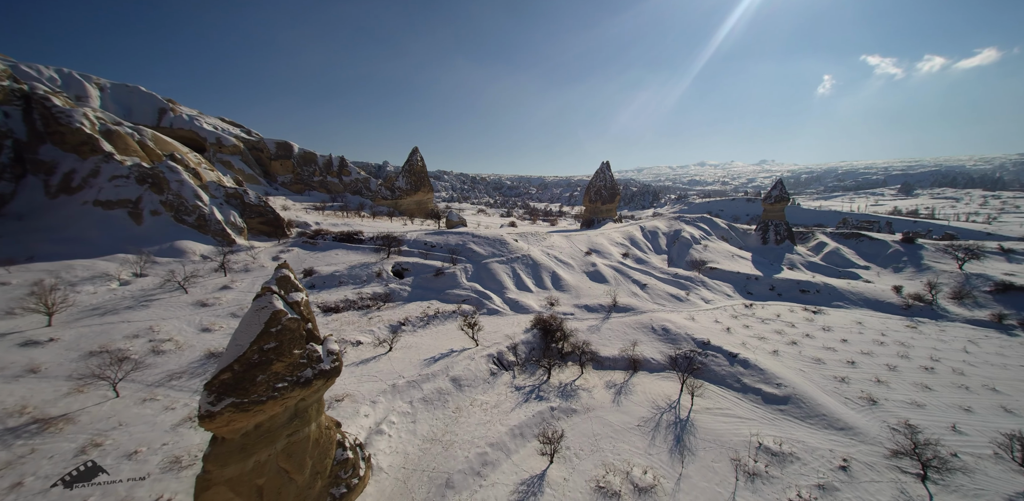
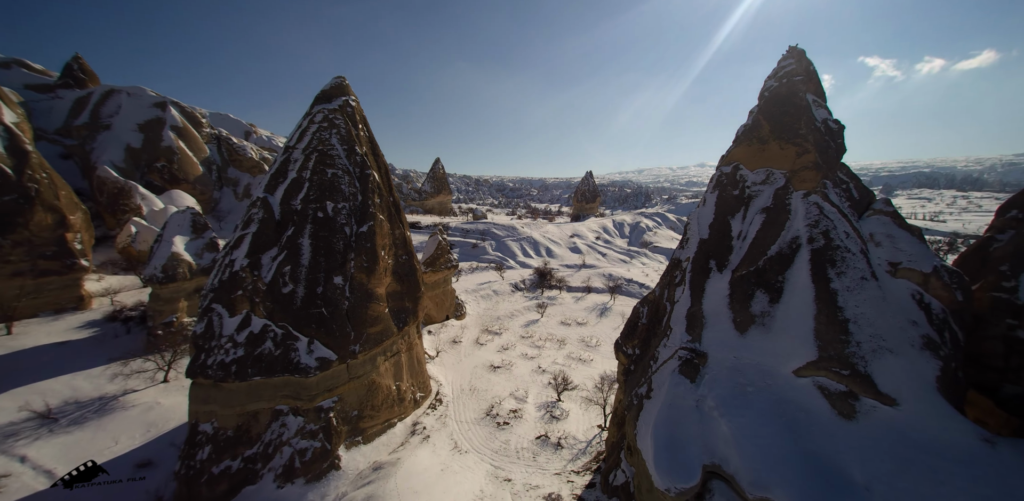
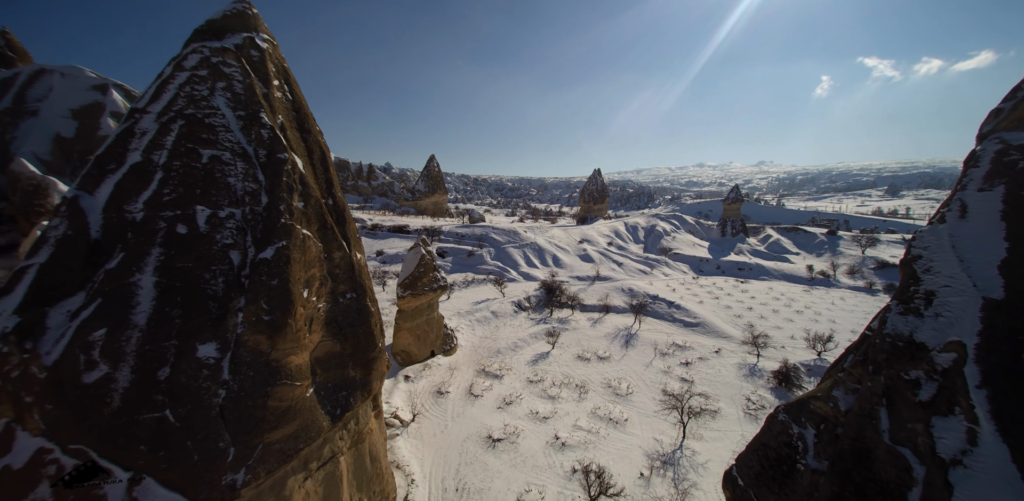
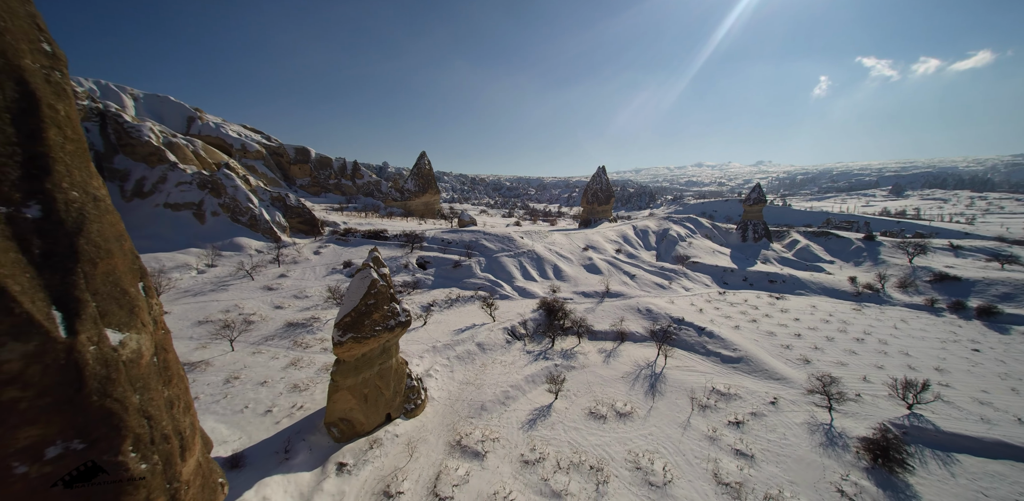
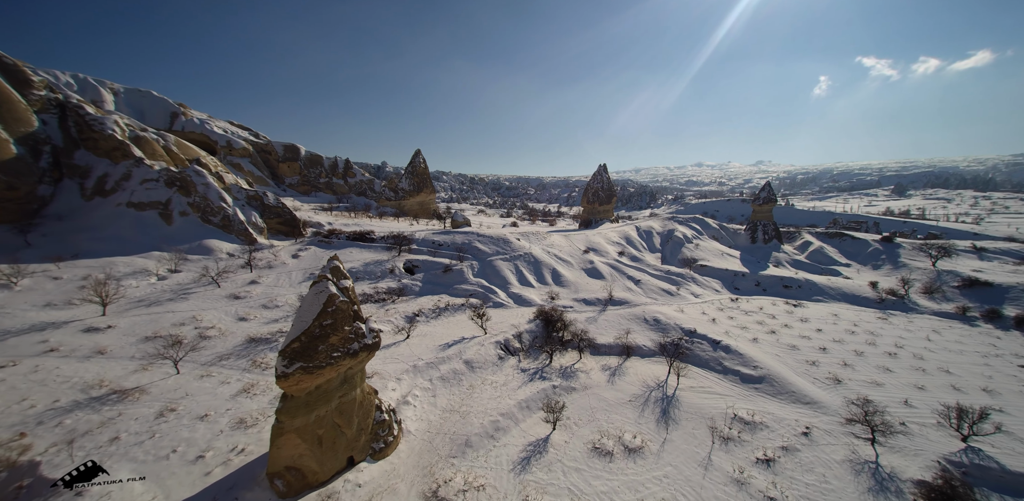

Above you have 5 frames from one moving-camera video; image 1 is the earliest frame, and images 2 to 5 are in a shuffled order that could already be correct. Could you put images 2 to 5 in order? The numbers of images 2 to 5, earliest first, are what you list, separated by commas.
5, 4, 3, 2
